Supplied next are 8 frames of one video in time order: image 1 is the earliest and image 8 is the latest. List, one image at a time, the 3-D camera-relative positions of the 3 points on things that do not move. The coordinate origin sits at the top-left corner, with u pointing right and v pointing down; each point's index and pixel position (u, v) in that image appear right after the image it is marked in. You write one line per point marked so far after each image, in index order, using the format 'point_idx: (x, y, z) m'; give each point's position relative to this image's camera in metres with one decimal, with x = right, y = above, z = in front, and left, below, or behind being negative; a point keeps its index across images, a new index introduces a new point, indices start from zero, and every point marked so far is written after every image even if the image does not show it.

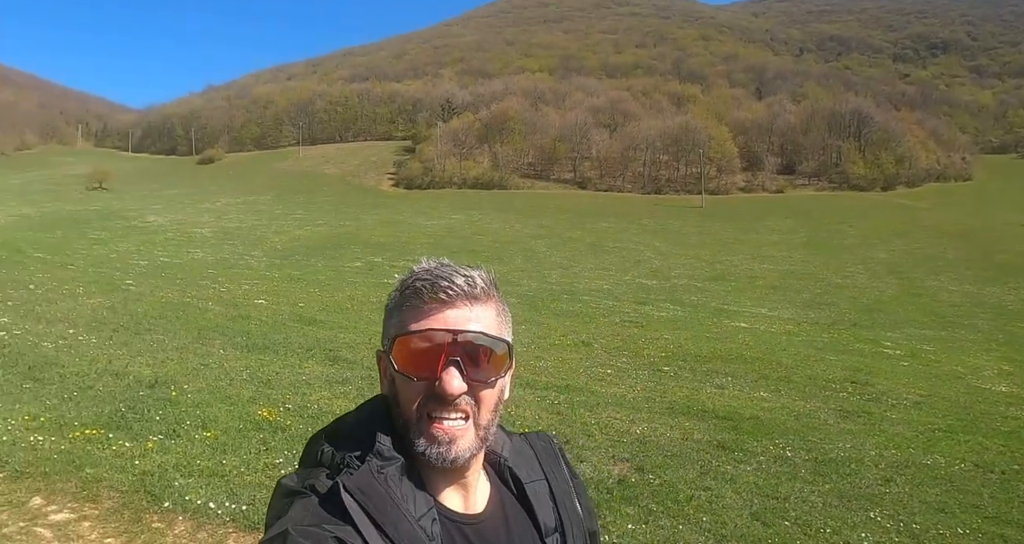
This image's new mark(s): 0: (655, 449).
0: (+2.5, -3.1, +11.1) m
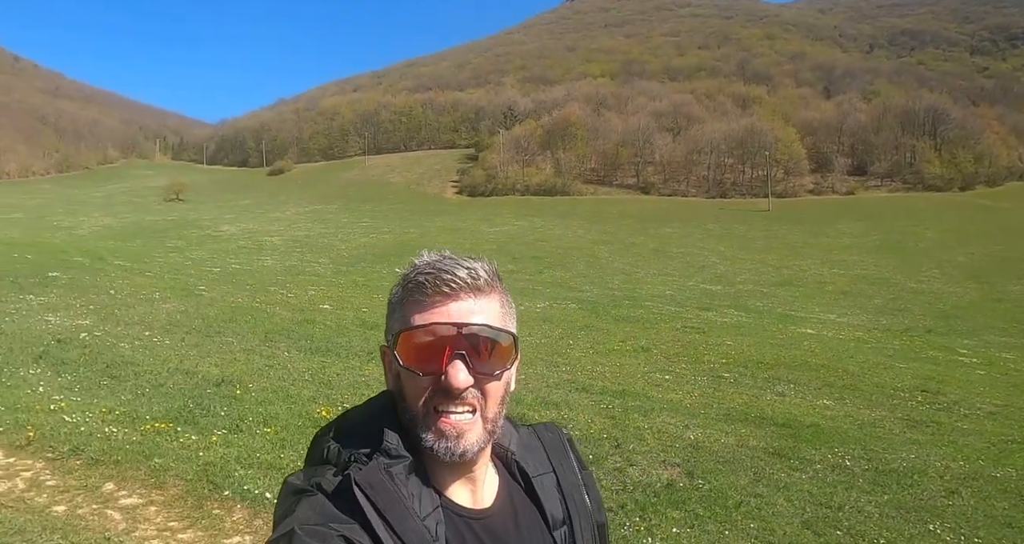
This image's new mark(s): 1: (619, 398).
0: (+3.4, -3.1, +10.9) m
1: (+2.8, -3.2, +15.9) m
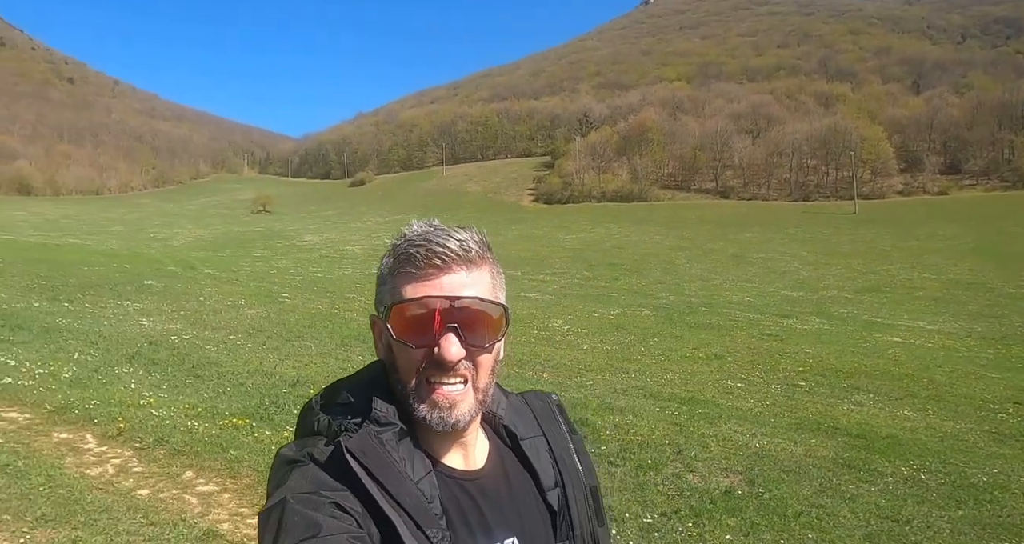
0: (+4.4, -3.2, +10.5) m
1: (+4.4, -3.3, +15.6) m
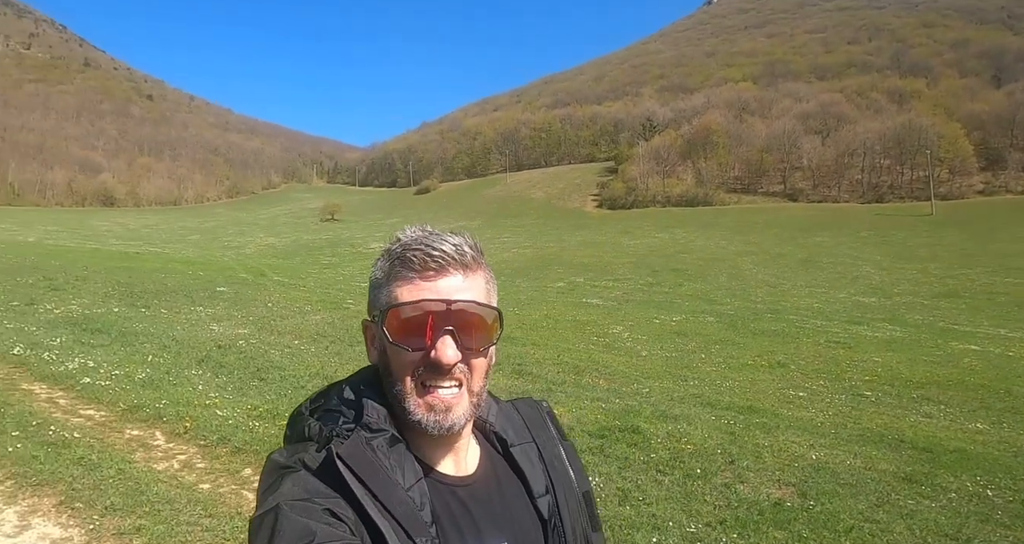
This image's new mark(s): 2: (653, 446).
0: (+5.1, -3.2, +10.2) m
1: (+5.6, -3.4, +15.2) m
2: (+2.5, -3.0, +11.2) m
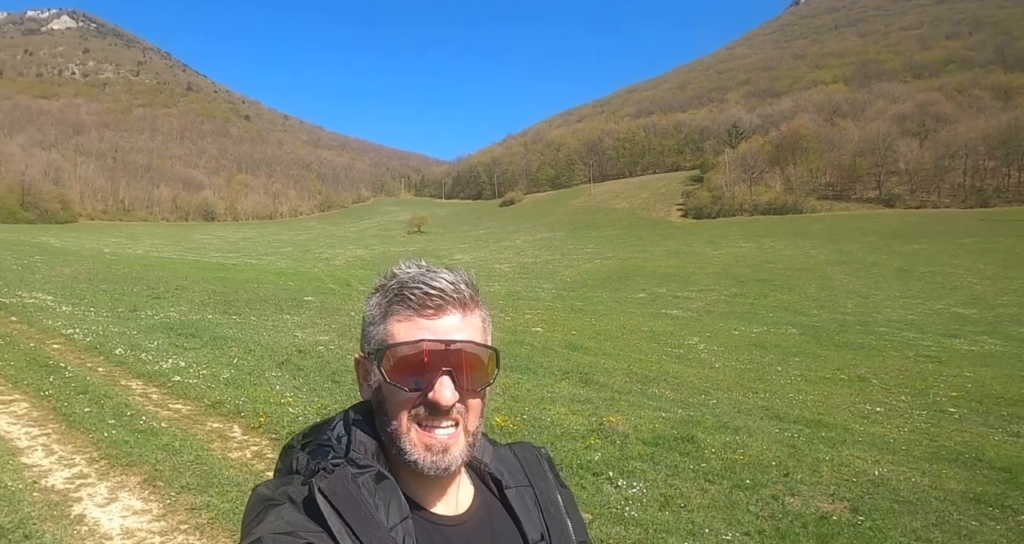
0: (+5.9, -3.4, +9.8) m
1: (+7.0, -3.6, +14.8) m
2: (+3.4, -3.2, +11.1) m
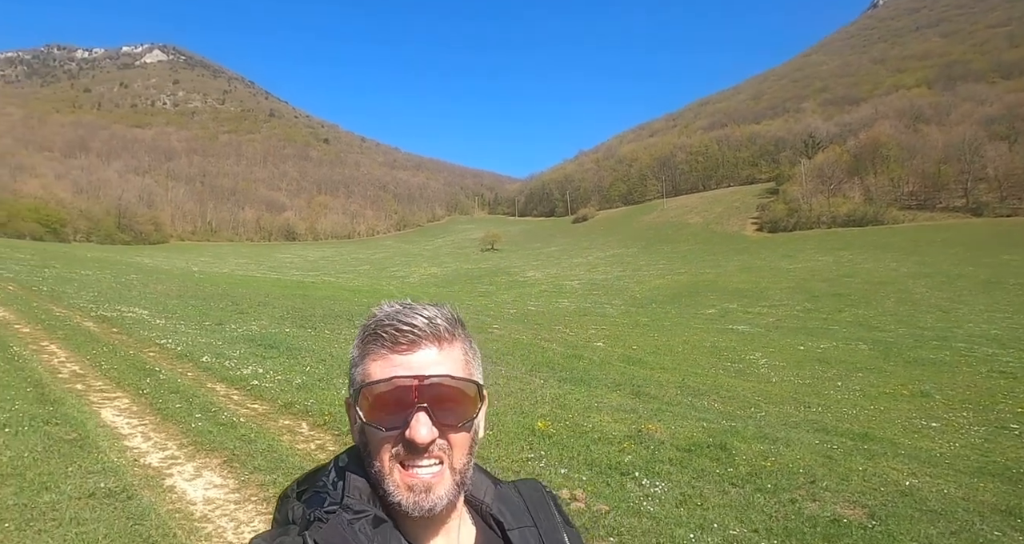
0: (+6.4, -3.6, +10.0) m
1: (+8.0, -3.9, +14.8) m
2: (+4.1, -3.4, +11.5) m
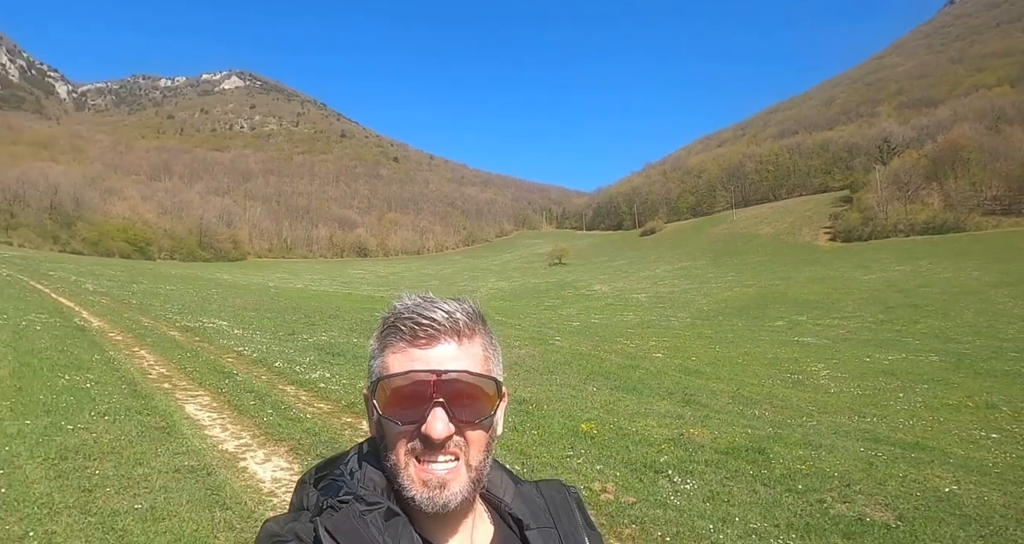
0: (+6.9, -3.7, +10.0) m
1: (+9.1, -4.1, +14.6) m
2: (+4.8, -3.6, +11.8) m
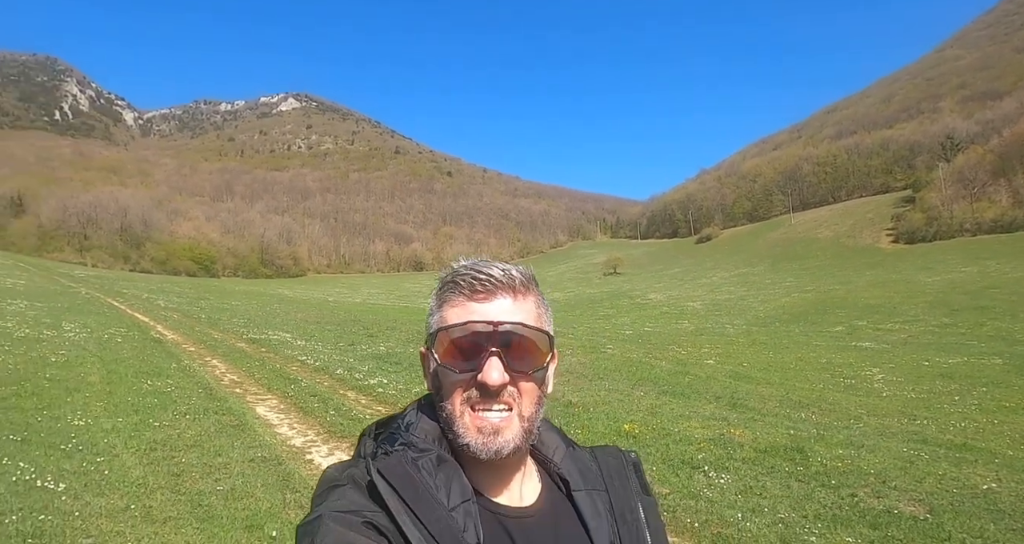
0: (+7.6, -3.6, +10.1) m
1: (+10.1, -4.1, +14.5) m
2: (+5.6, -3.6, +12.0) m
